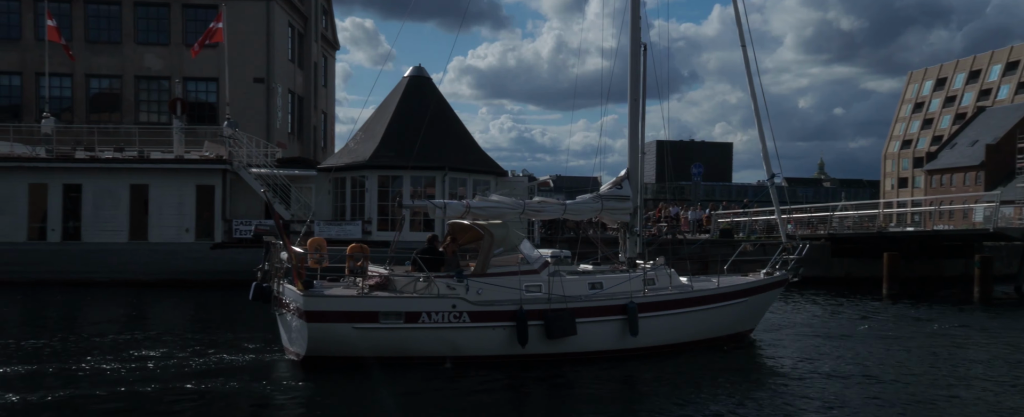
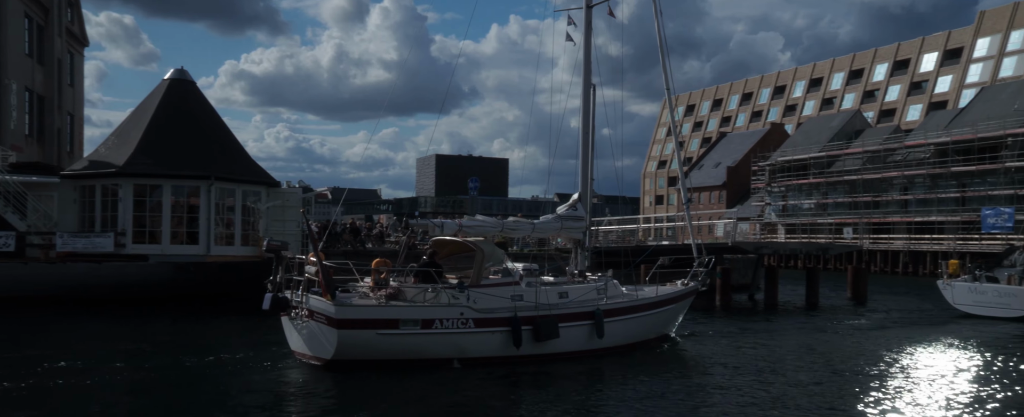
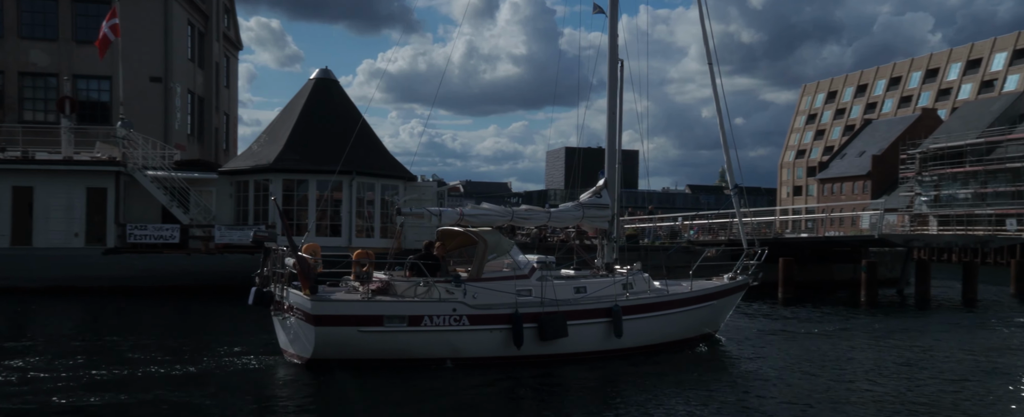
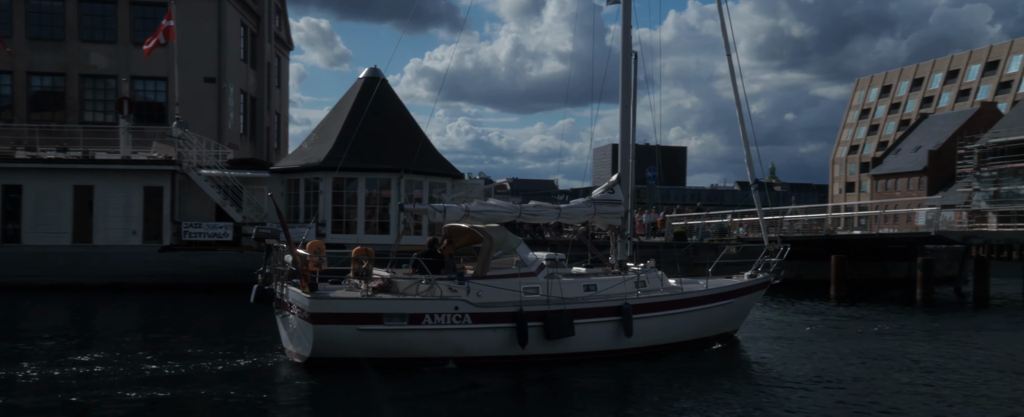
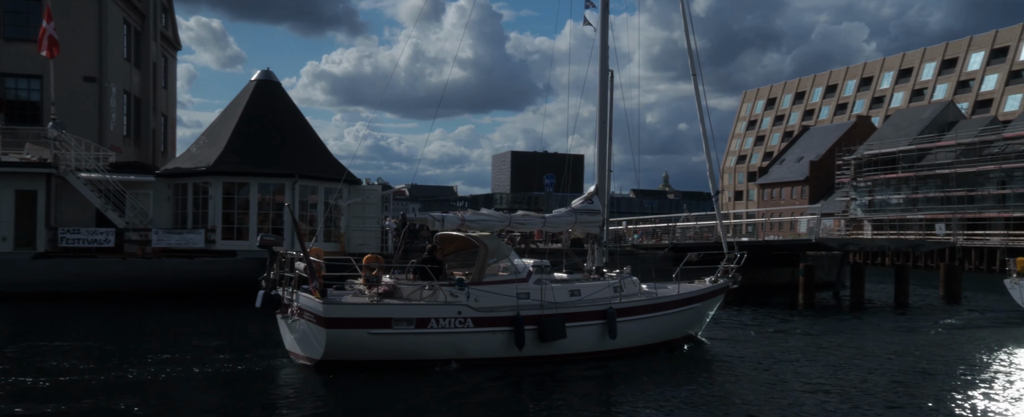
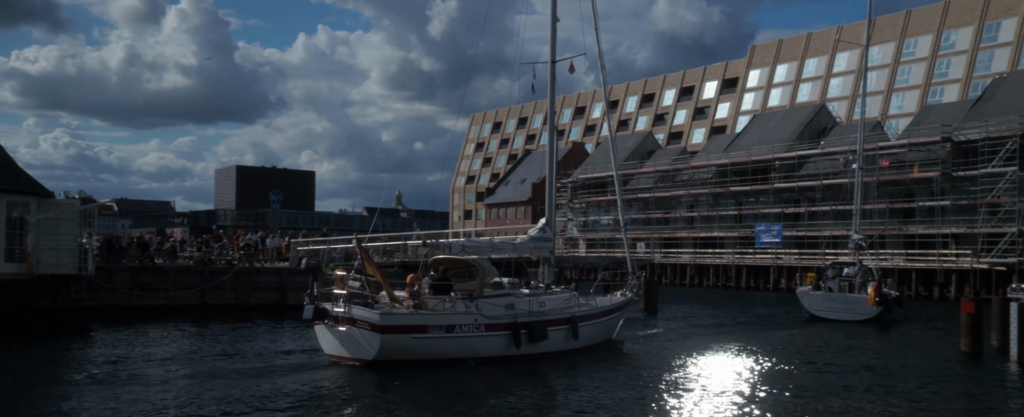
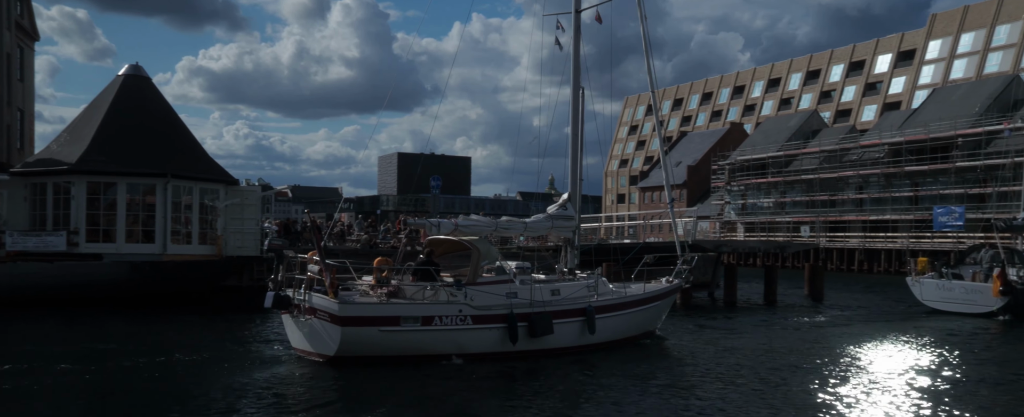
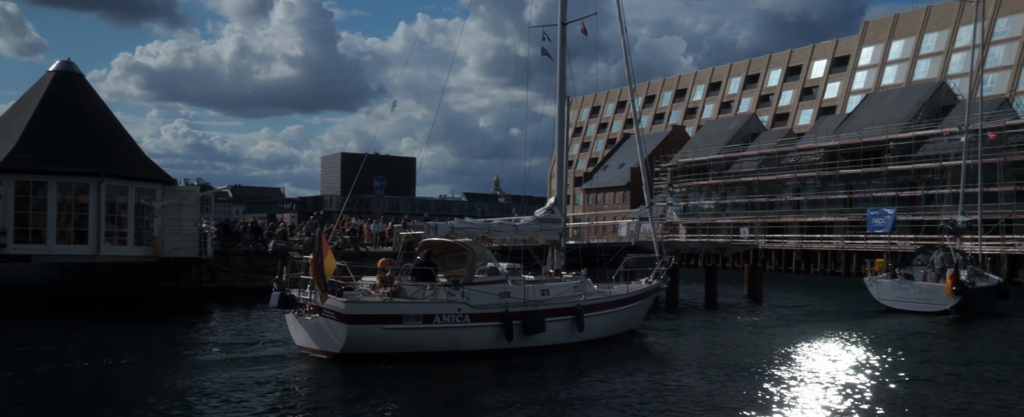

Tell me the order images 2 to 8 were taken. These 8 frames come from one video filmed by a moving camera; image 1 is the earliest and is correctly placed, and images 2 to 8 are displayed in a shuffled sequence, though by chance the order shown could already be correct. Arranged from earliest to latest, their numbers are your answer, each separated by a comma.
4, 3, 5, 2, 7, 8, 6
